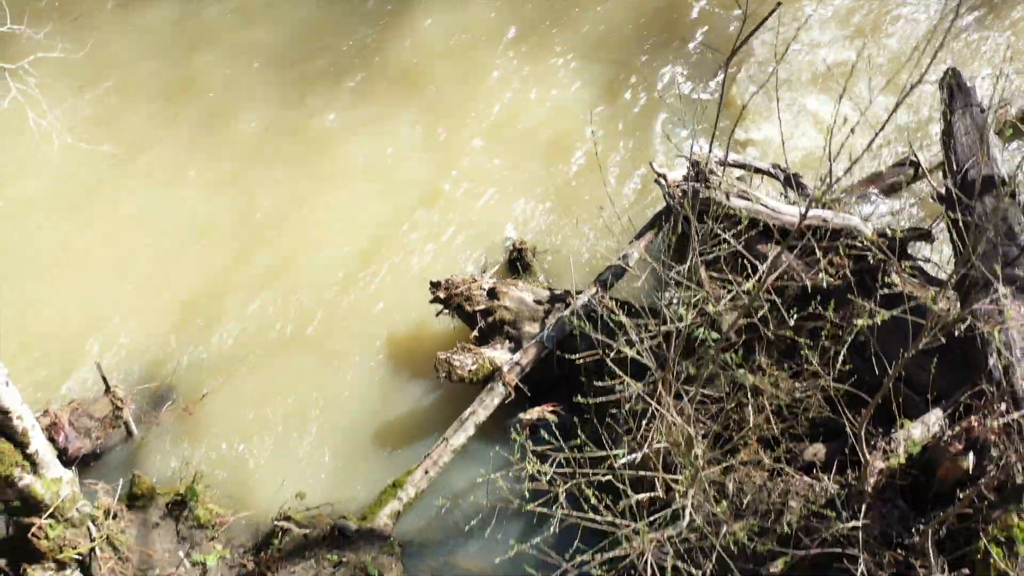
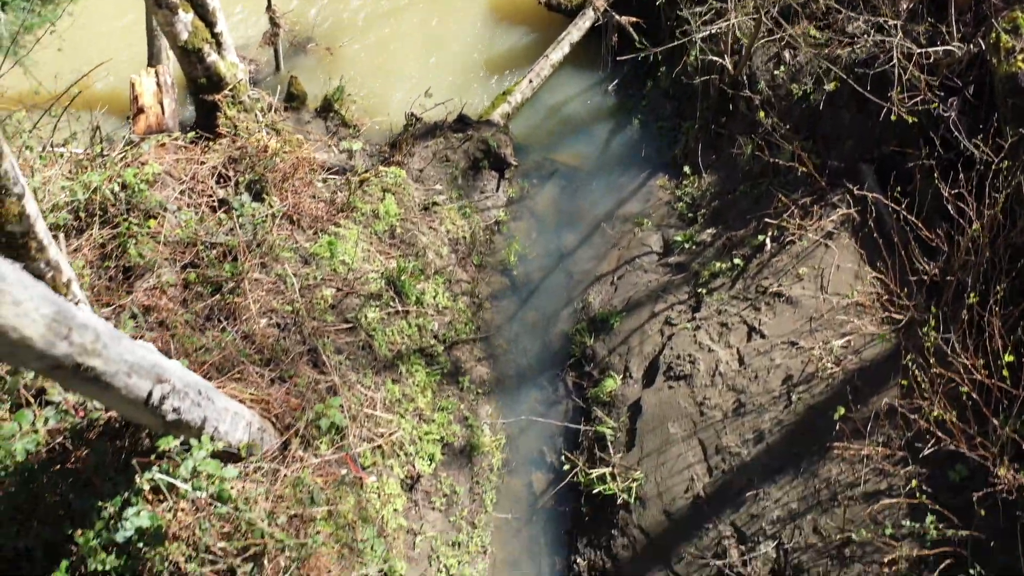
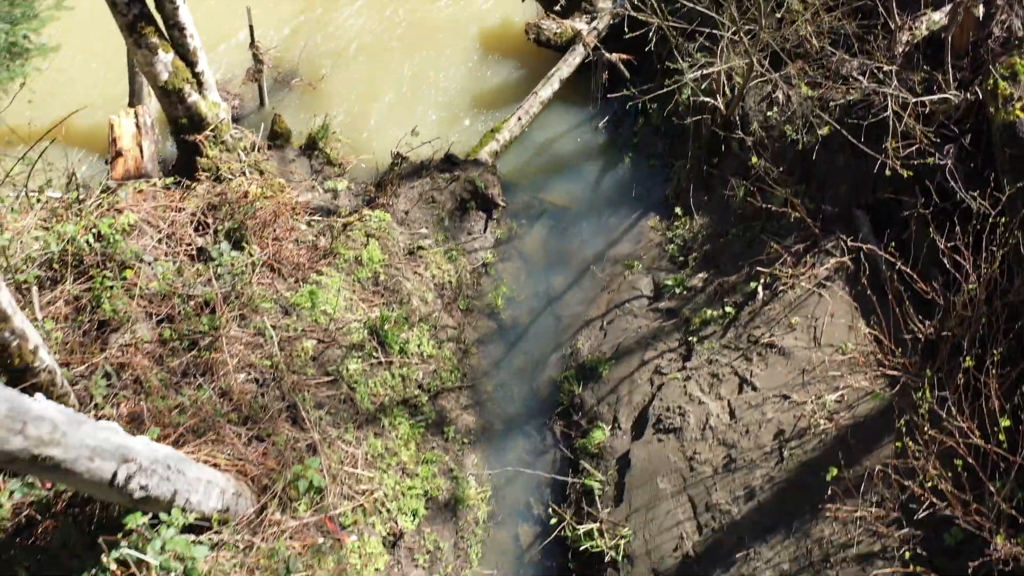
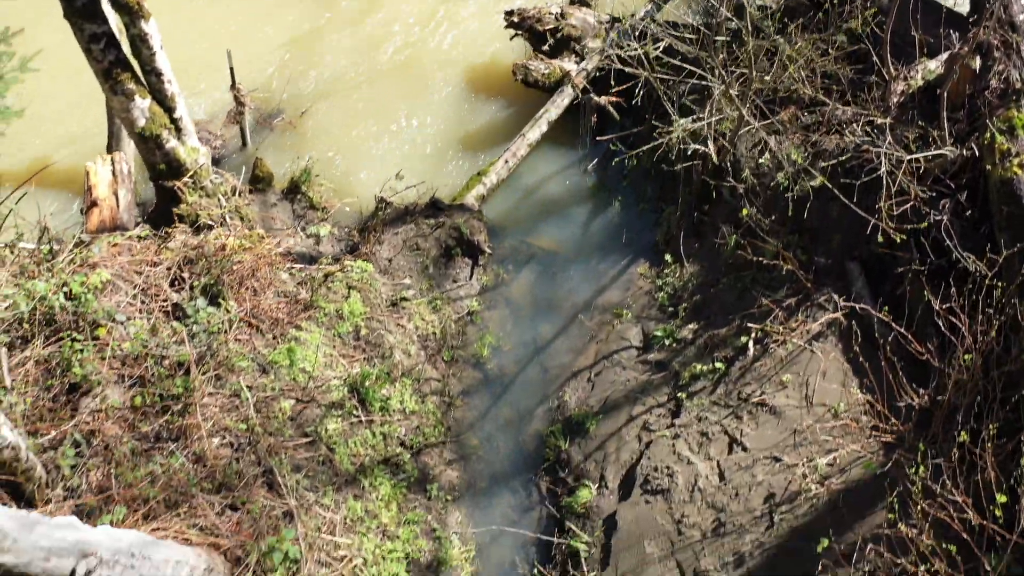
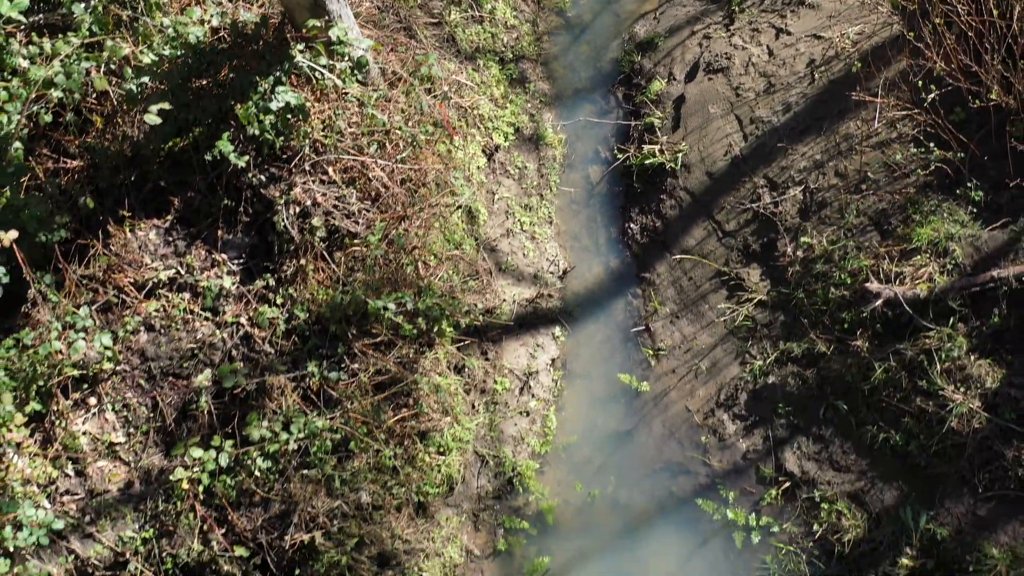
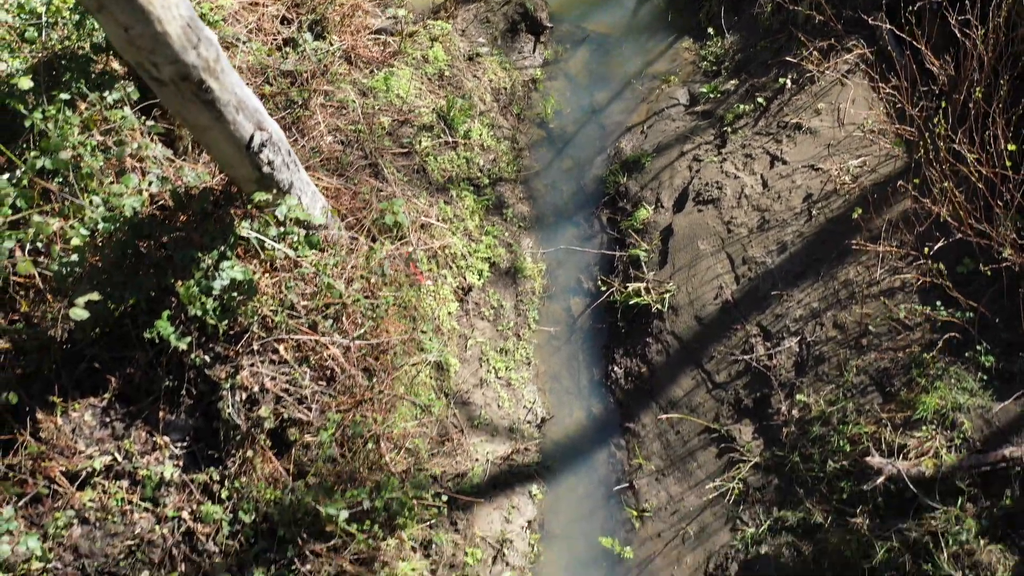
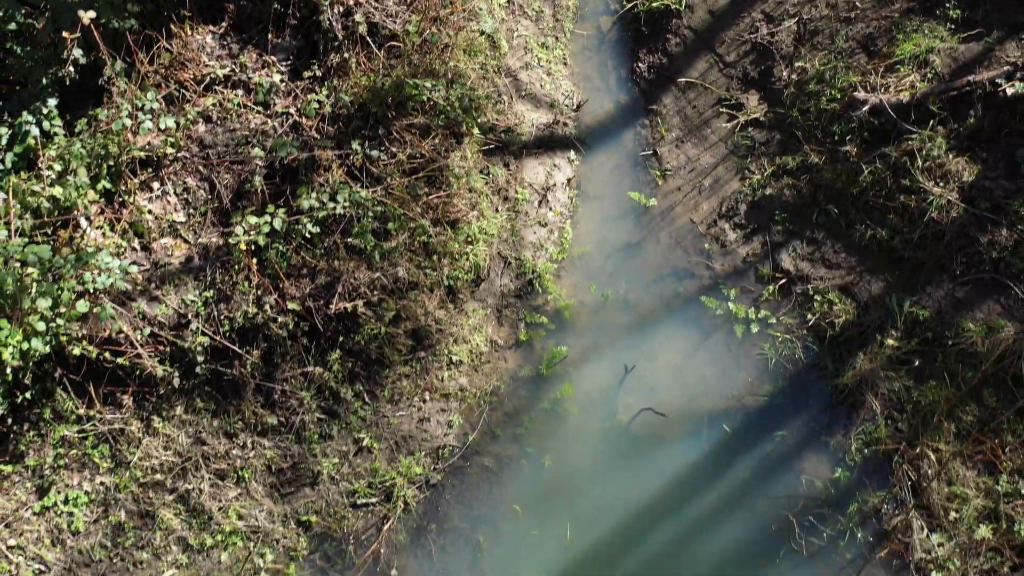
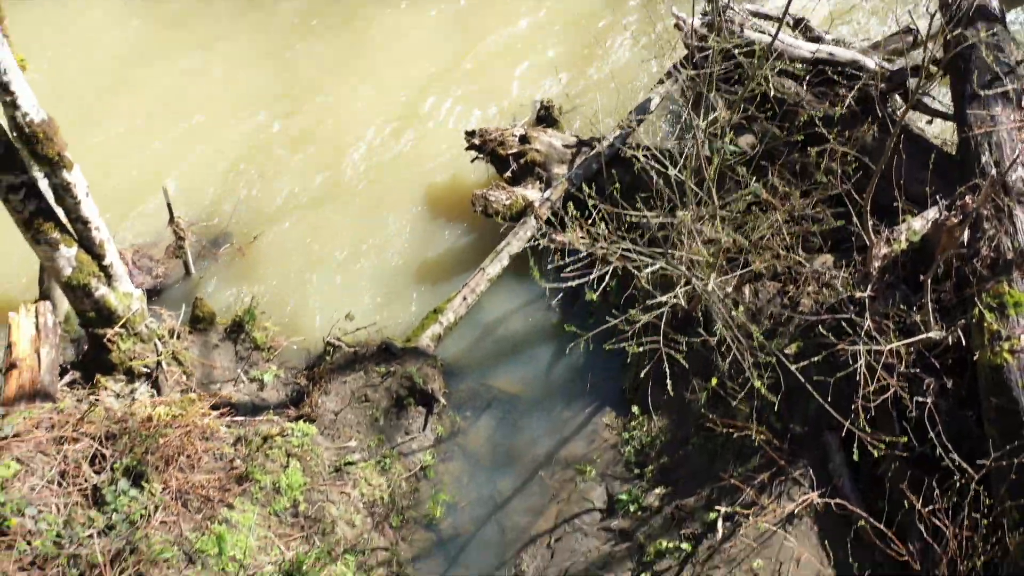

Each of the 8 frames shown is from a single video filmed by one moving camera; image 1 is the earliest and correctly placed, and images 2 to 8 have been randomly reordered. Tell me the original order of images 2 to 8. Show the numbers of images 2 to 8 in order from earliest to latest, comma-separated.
8, 4, 3, 2, 6, 5, 7
